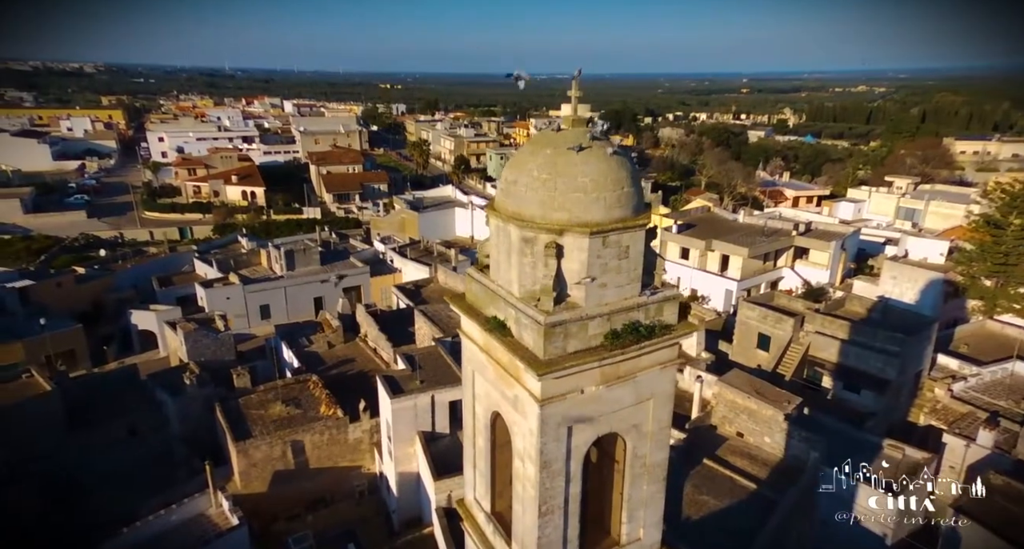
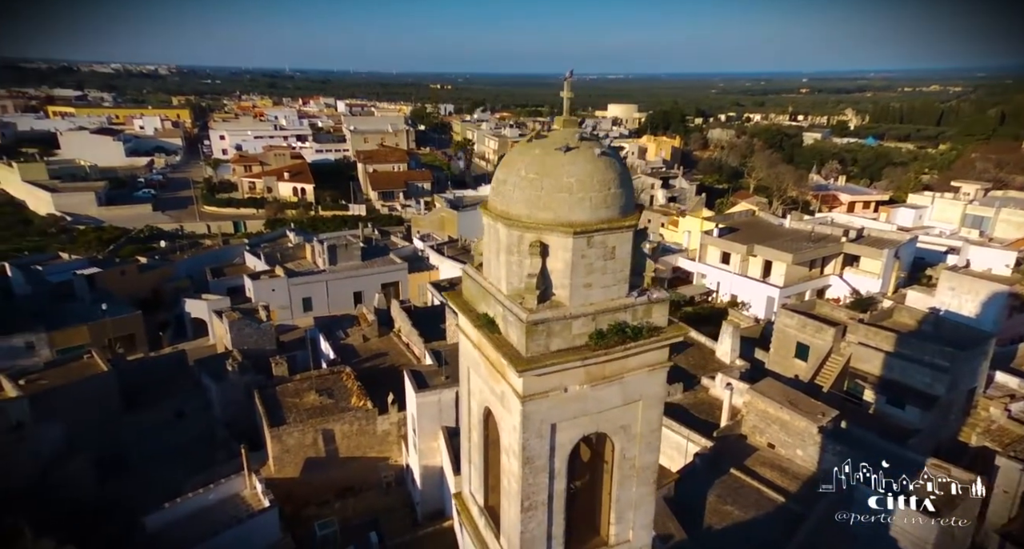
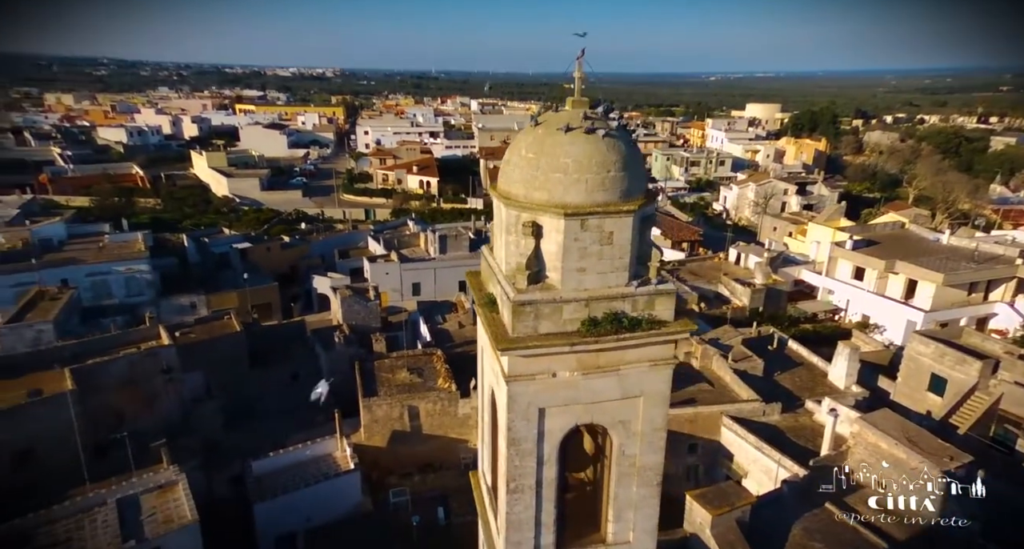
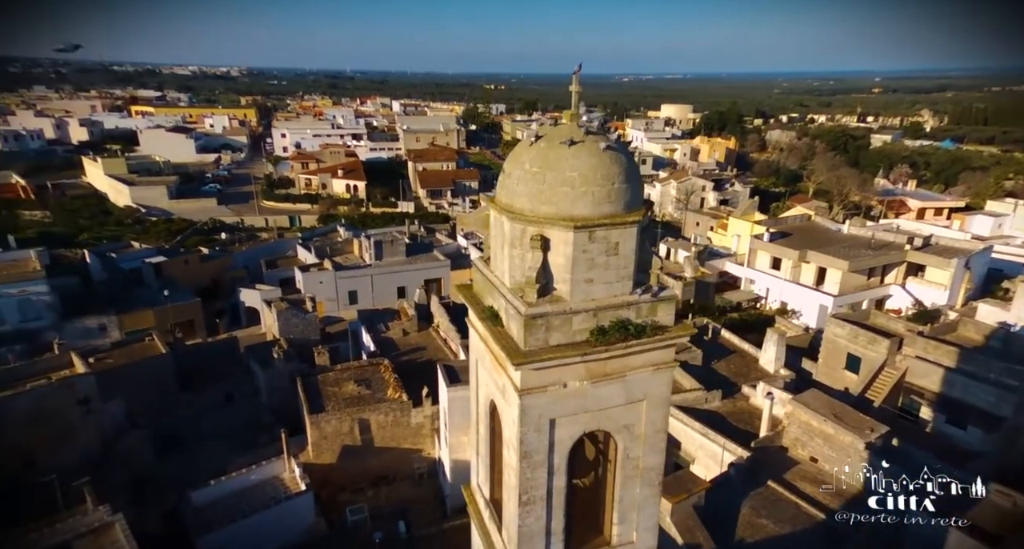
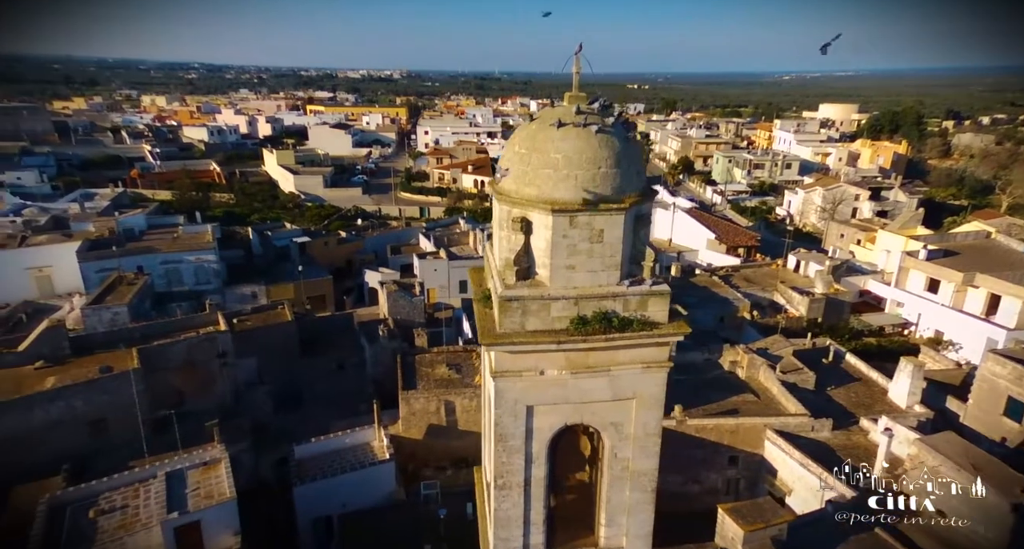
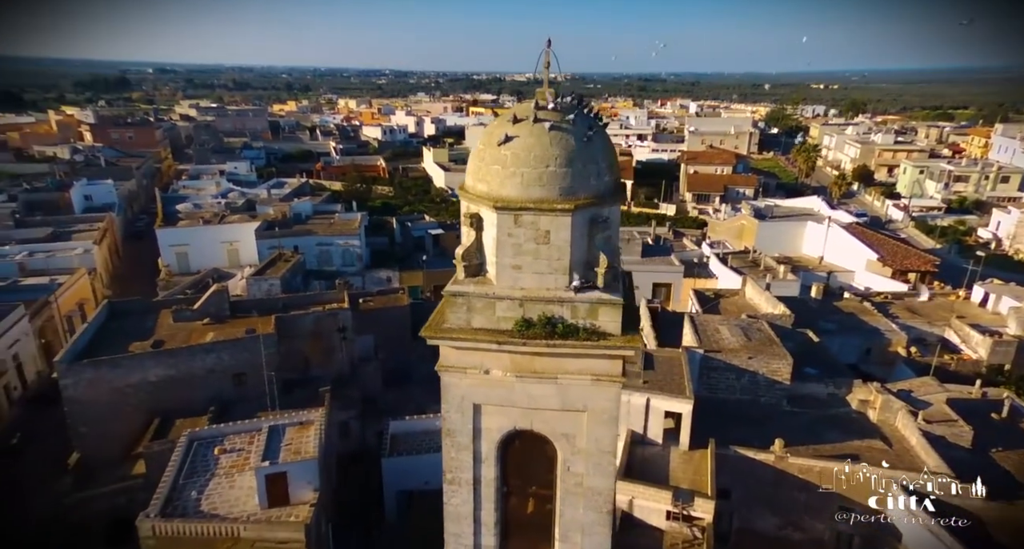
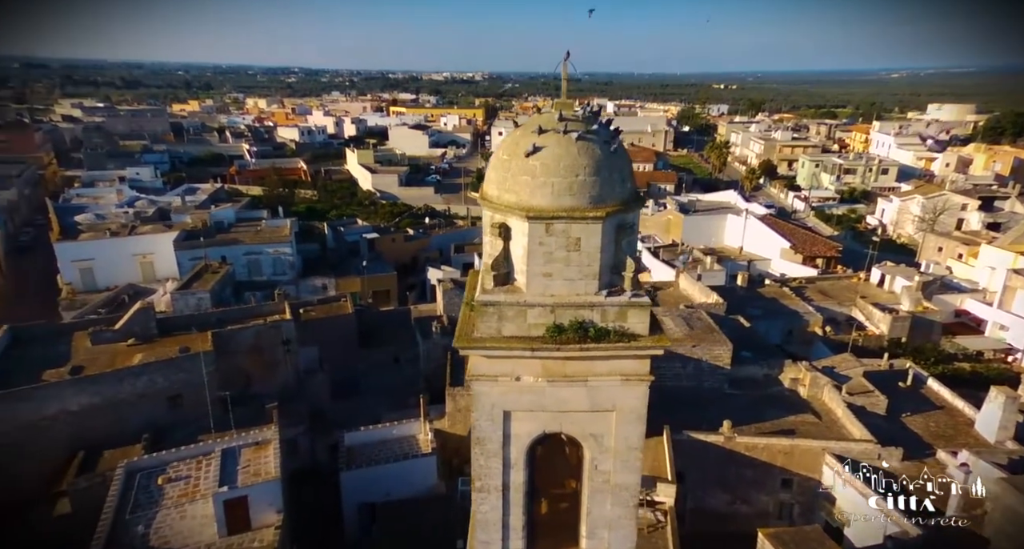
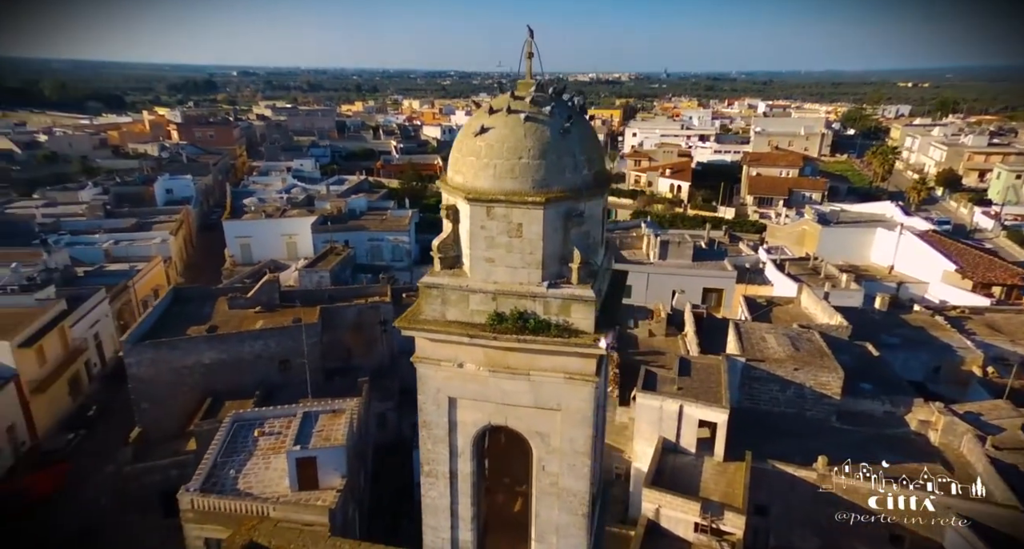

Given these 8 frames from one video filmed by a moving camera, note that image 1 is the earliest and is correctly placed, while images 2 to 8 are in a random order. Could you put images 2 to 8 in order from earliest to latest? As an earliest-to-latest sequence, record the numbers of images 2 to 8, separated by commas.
2, 4, 3, 5, 7, 6, 8
